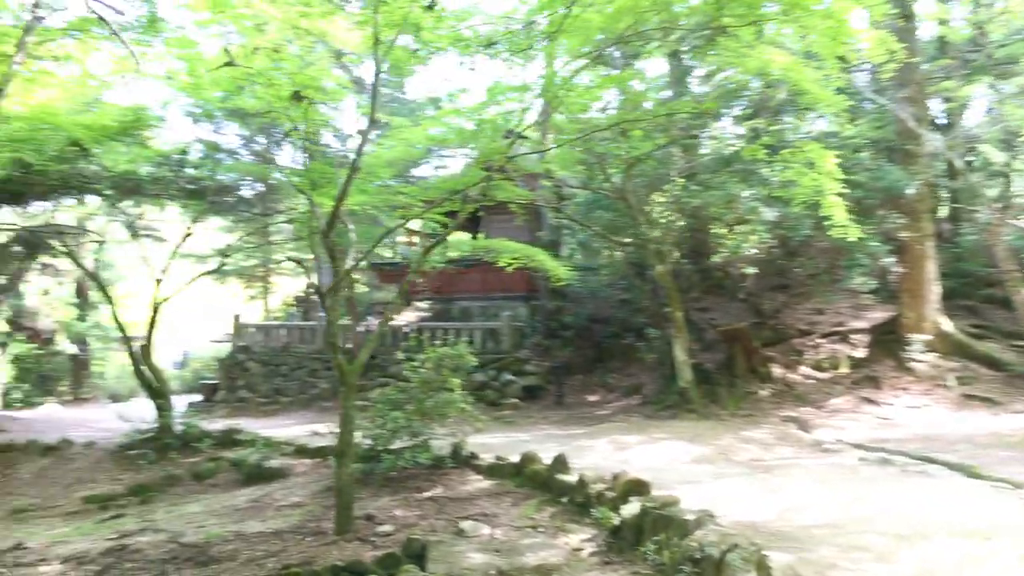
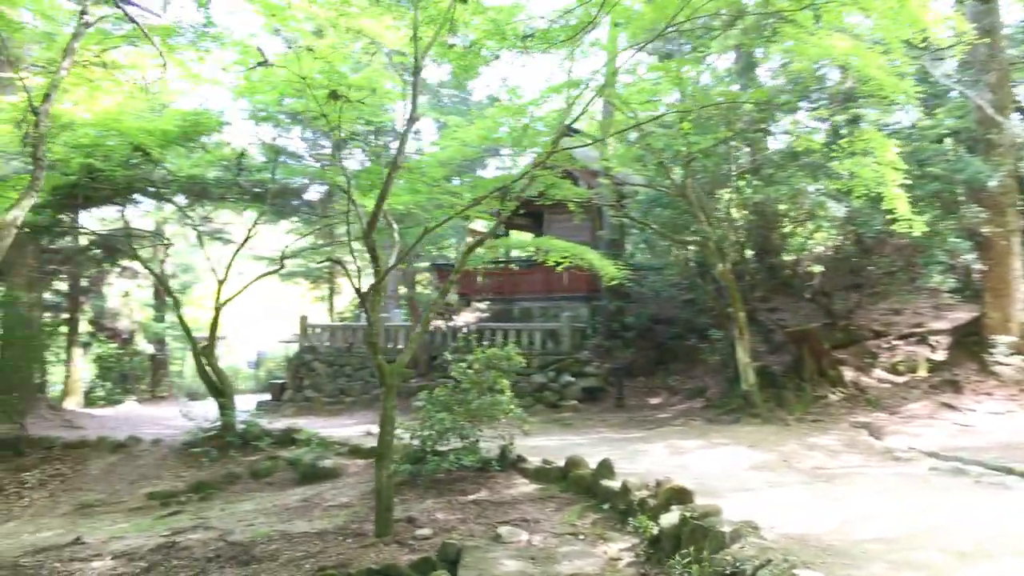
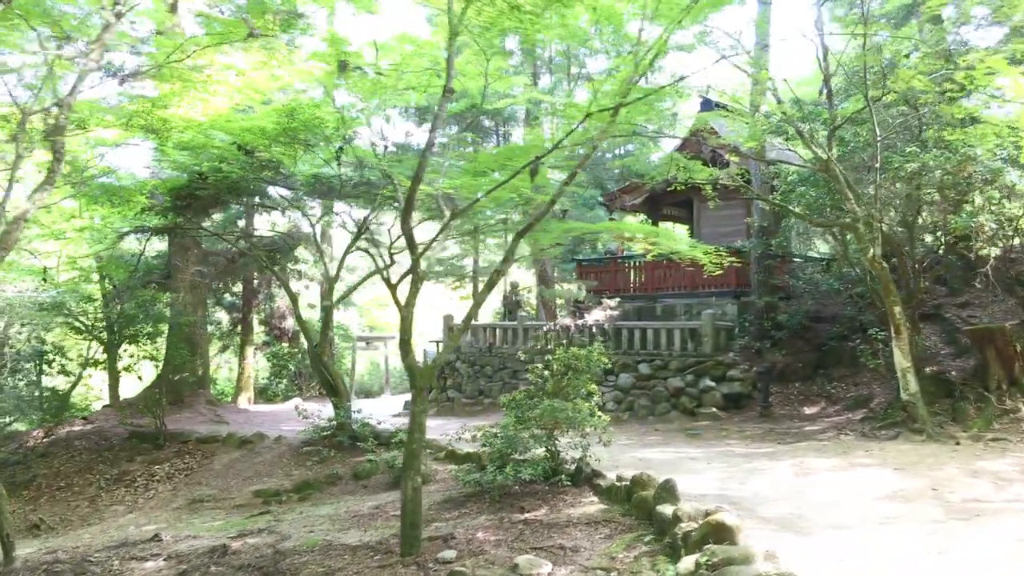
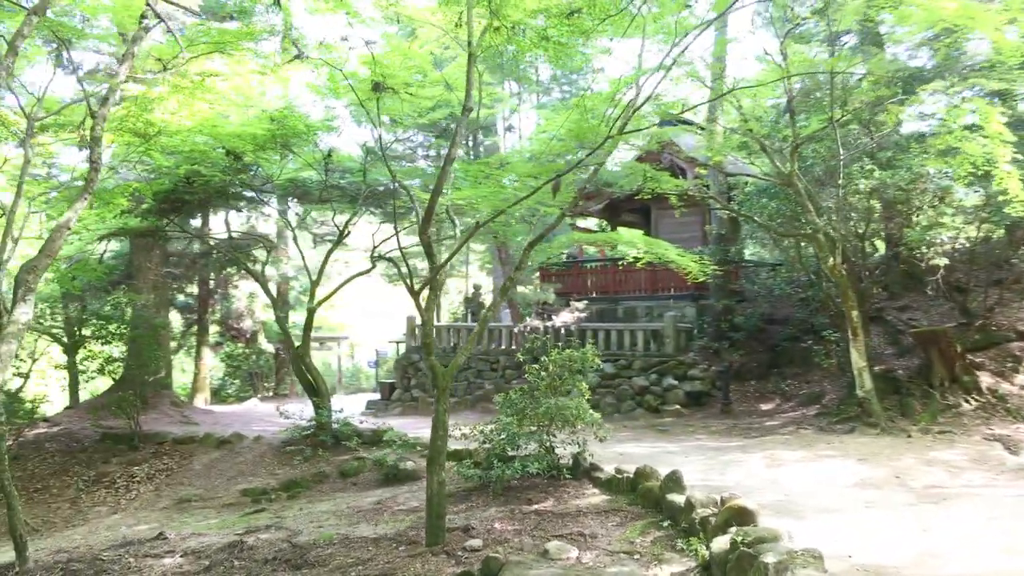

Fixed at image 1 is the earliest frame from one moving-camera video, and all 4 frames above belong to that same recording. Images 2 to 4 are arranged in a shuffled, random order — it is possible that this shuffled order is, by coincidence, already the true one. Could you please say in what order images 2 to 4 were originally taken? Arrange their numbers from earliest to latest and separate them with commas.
2, 4, 3
